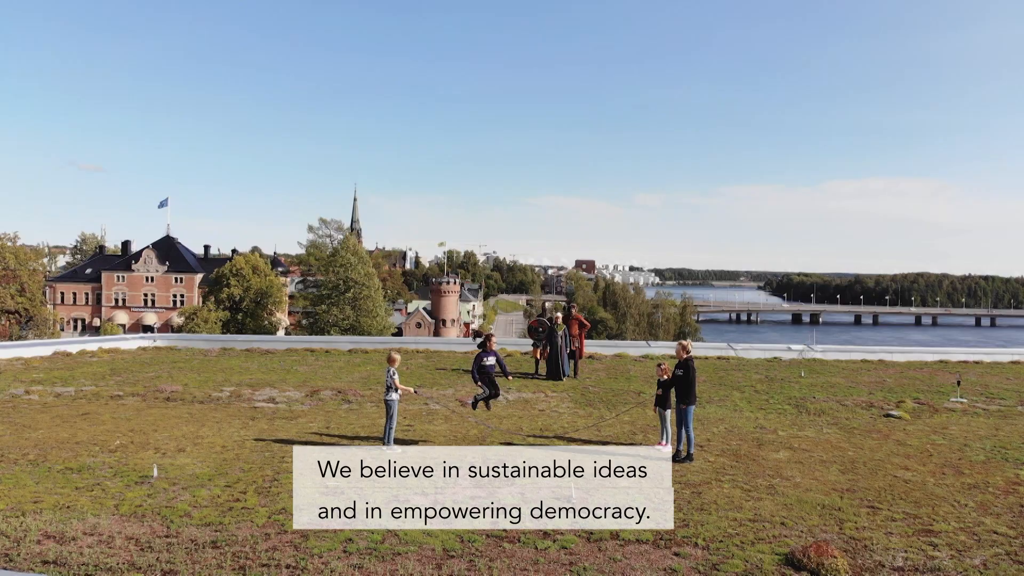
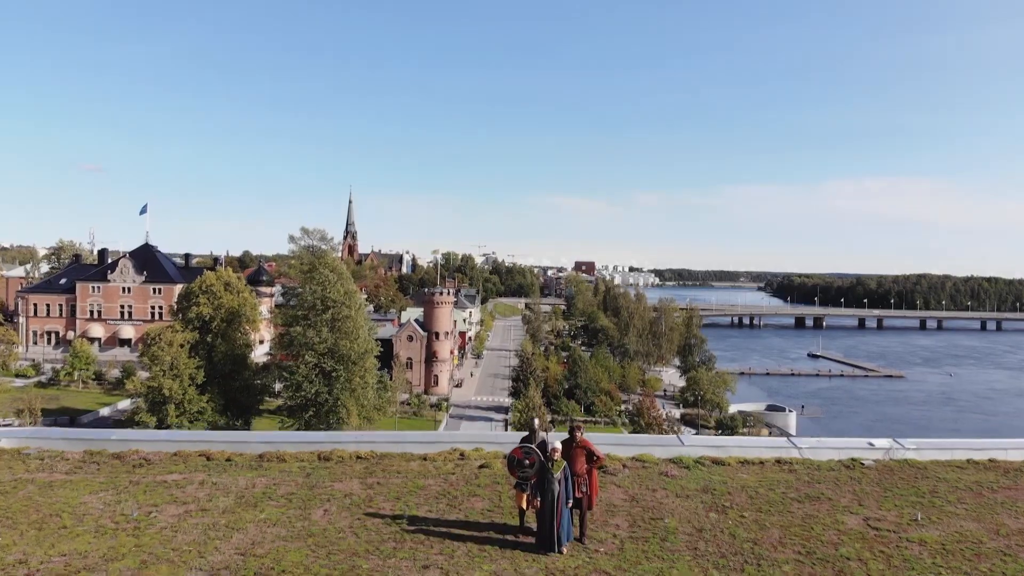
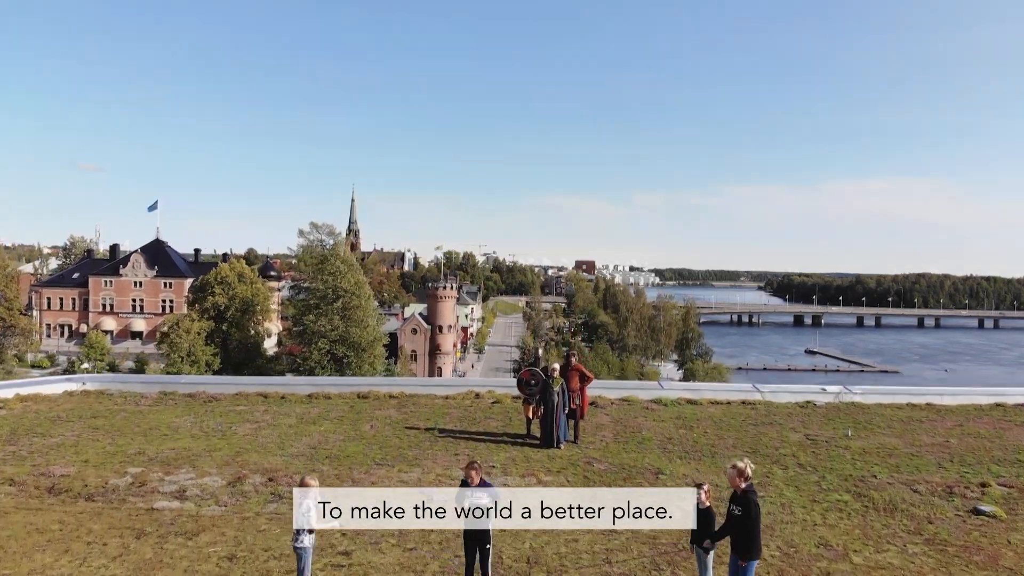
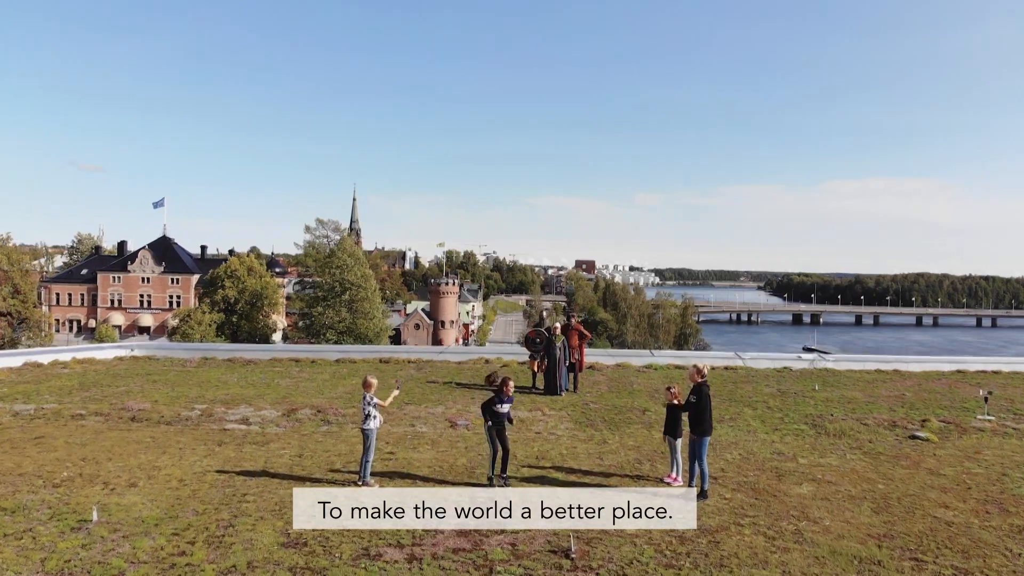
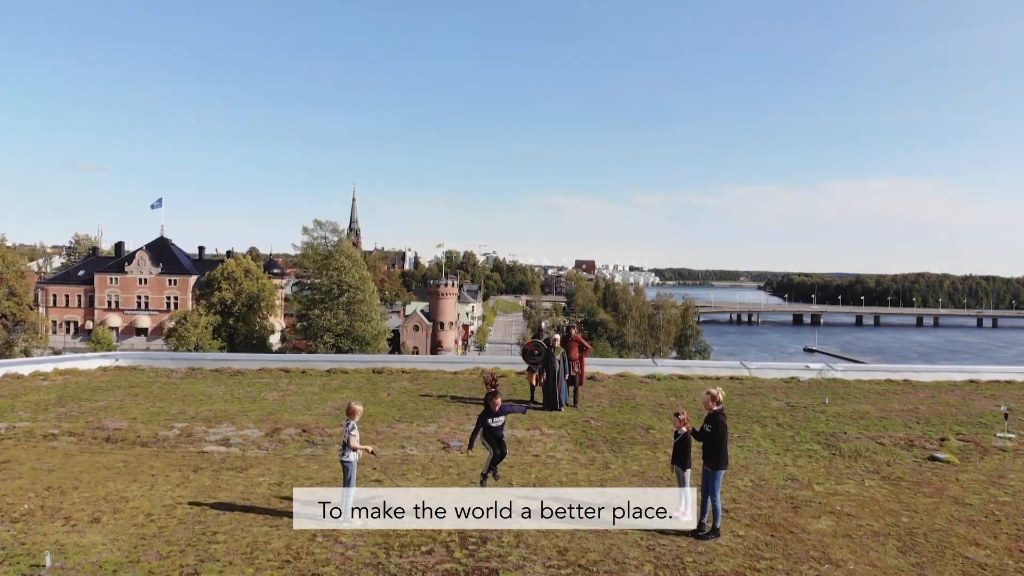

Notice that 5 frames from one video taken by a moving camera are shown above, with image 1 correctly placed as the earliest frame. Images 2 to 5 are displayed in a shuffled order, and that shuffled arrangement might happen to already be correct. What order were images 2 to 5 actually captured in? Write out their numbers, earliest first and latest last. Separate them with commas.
4, 5, 3, 2
